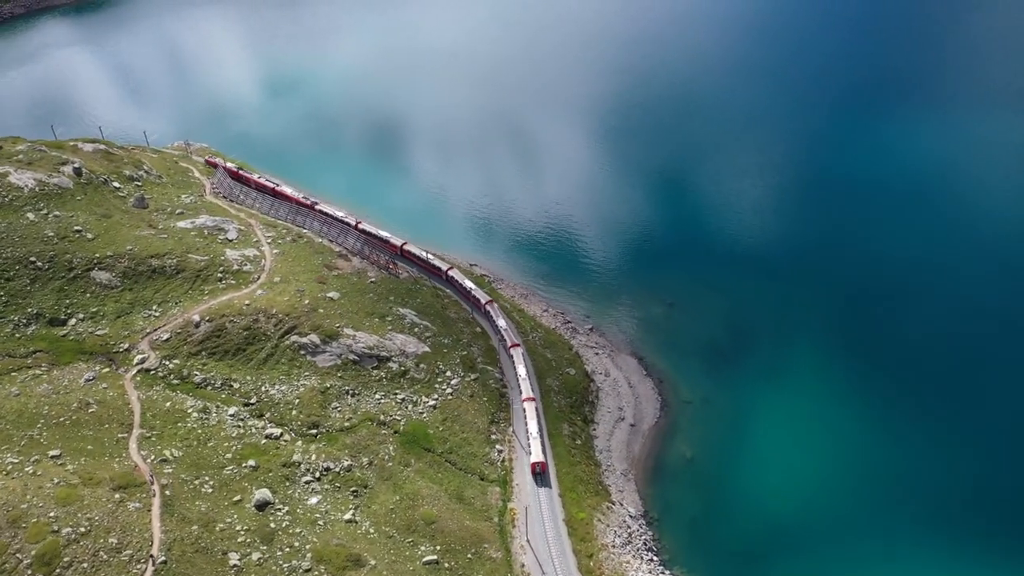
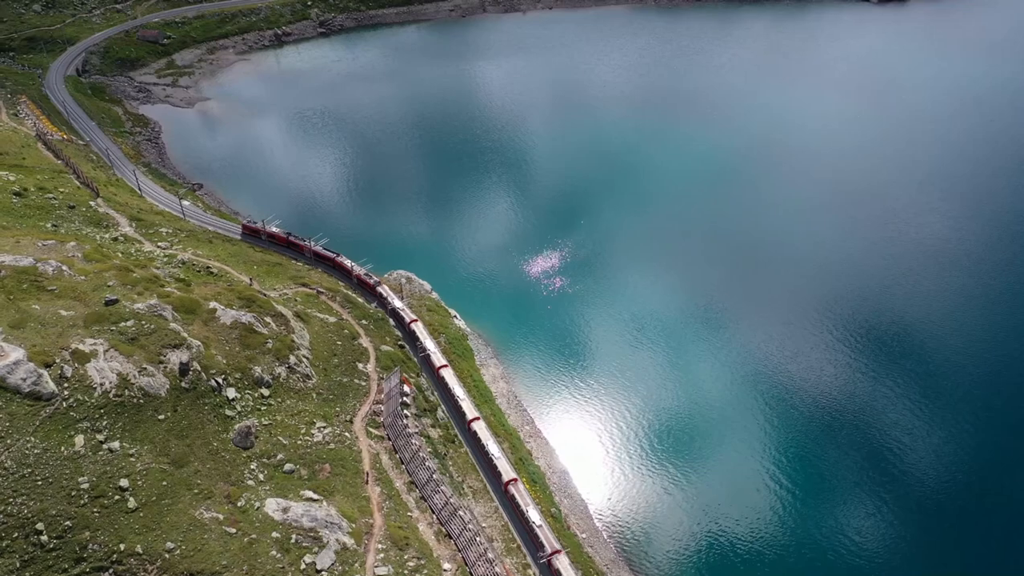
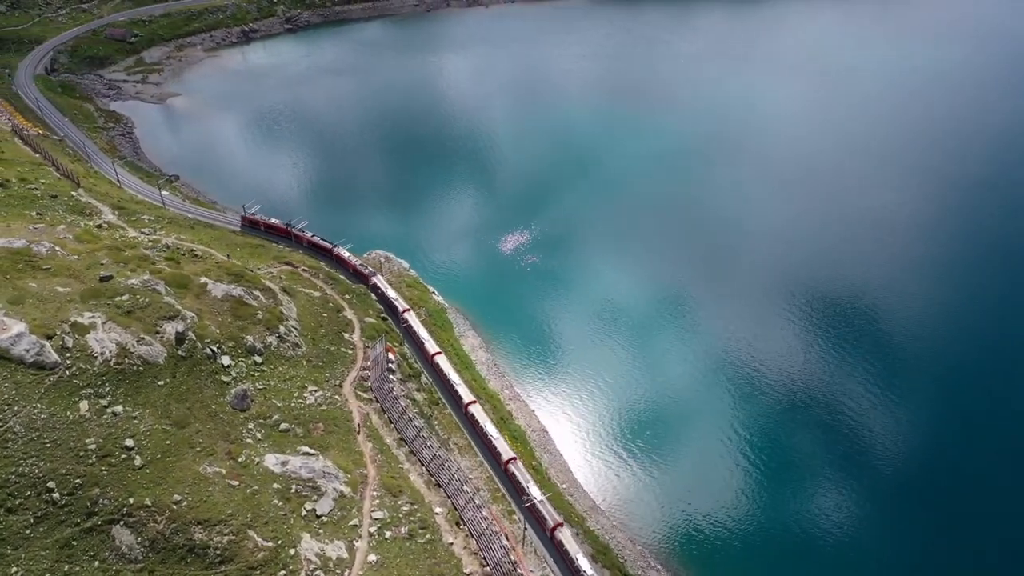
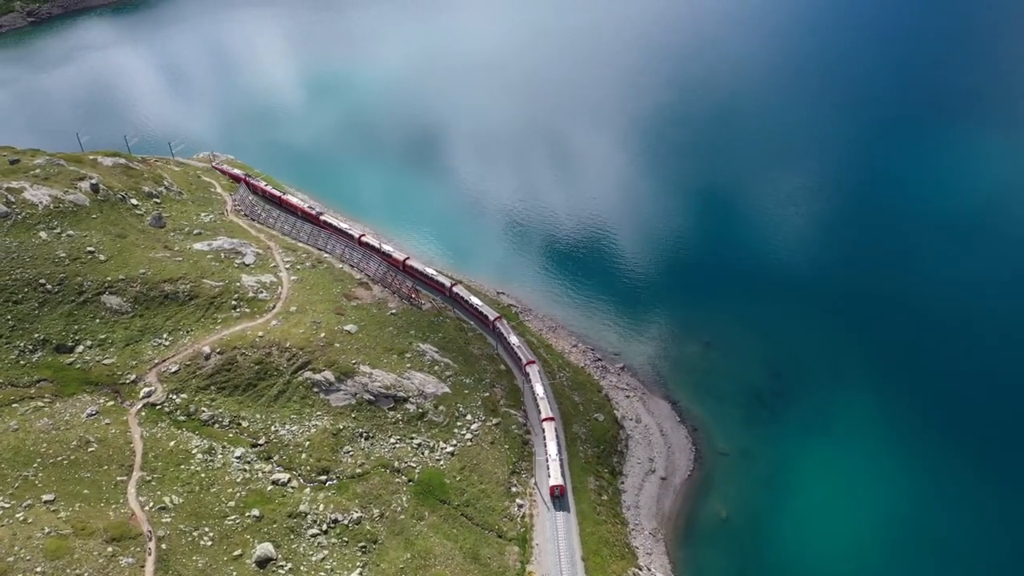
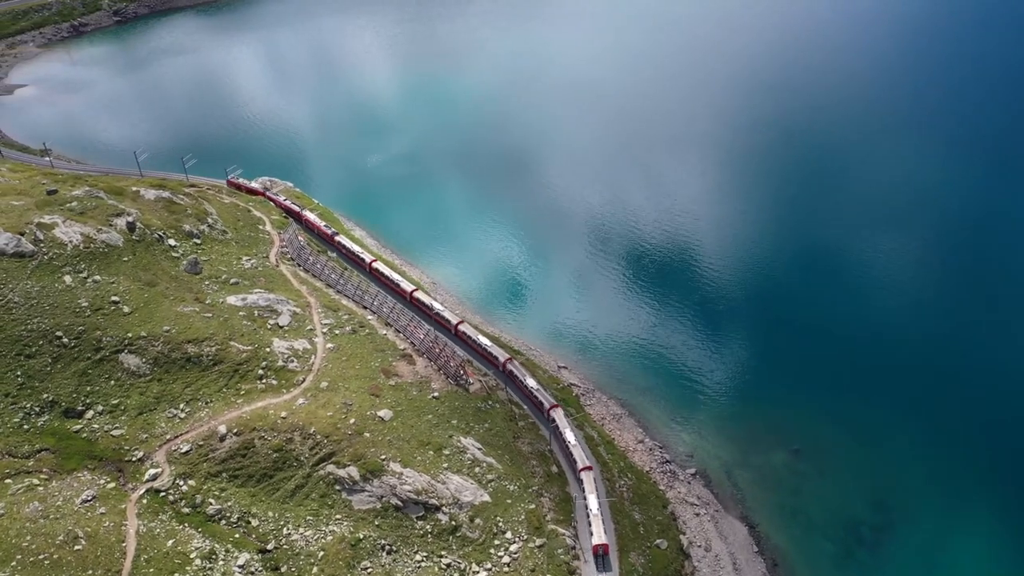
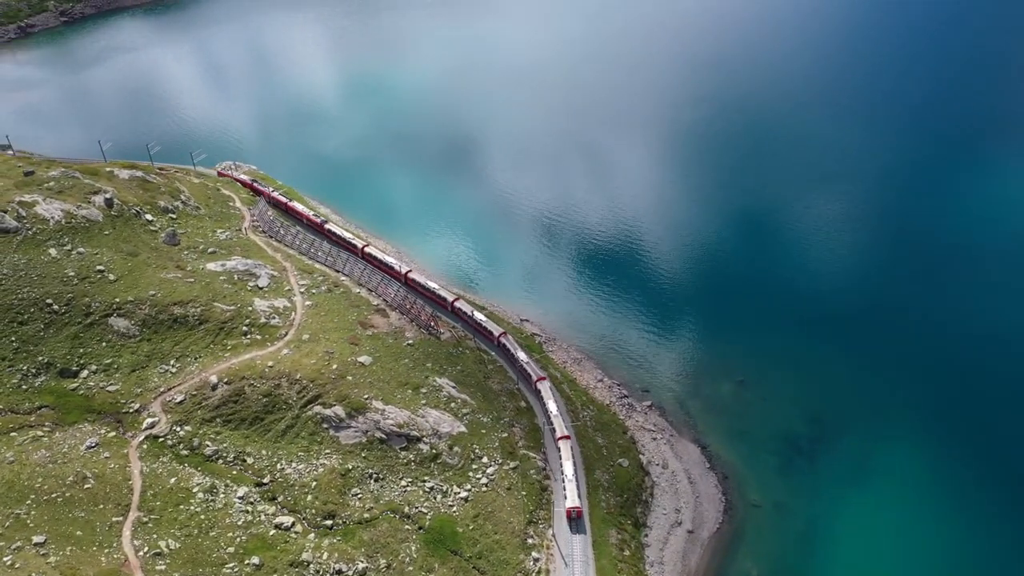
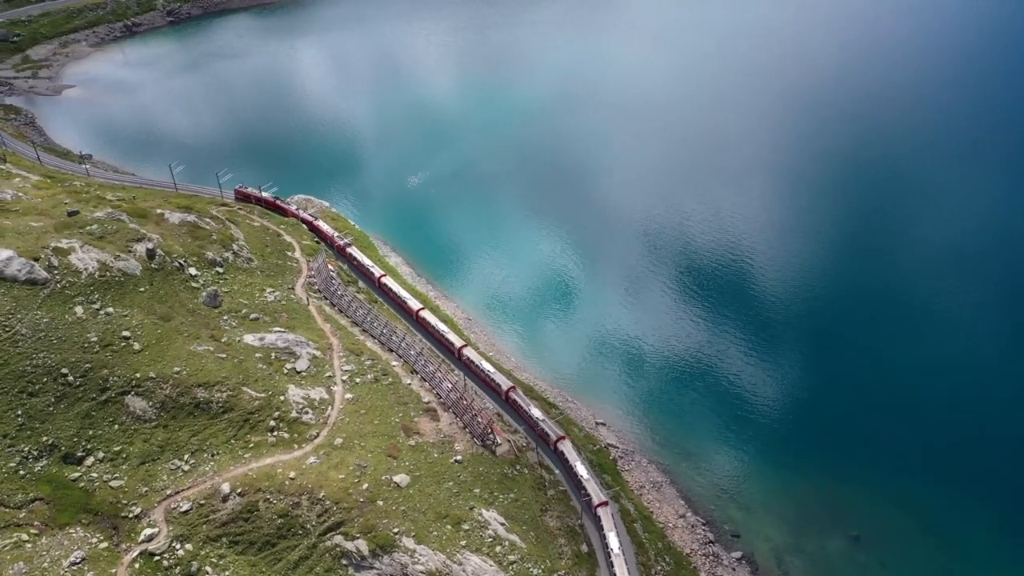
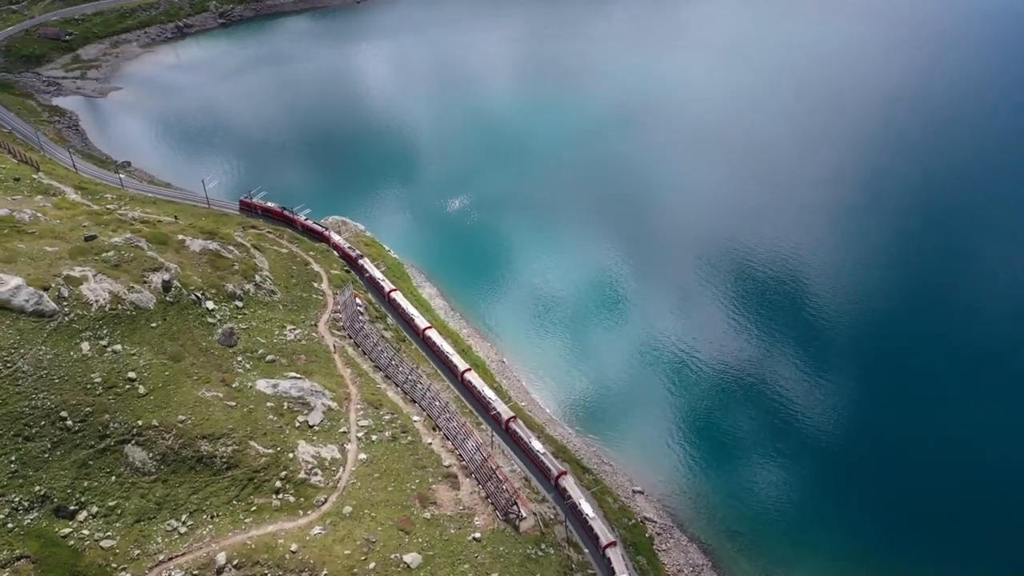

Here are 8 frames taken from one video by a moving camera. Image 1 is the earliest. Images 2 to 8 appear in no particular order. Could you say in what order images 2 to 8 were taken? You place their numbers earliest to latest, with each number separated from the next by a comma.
4, 6, 5, 7, 8, 3, 2
